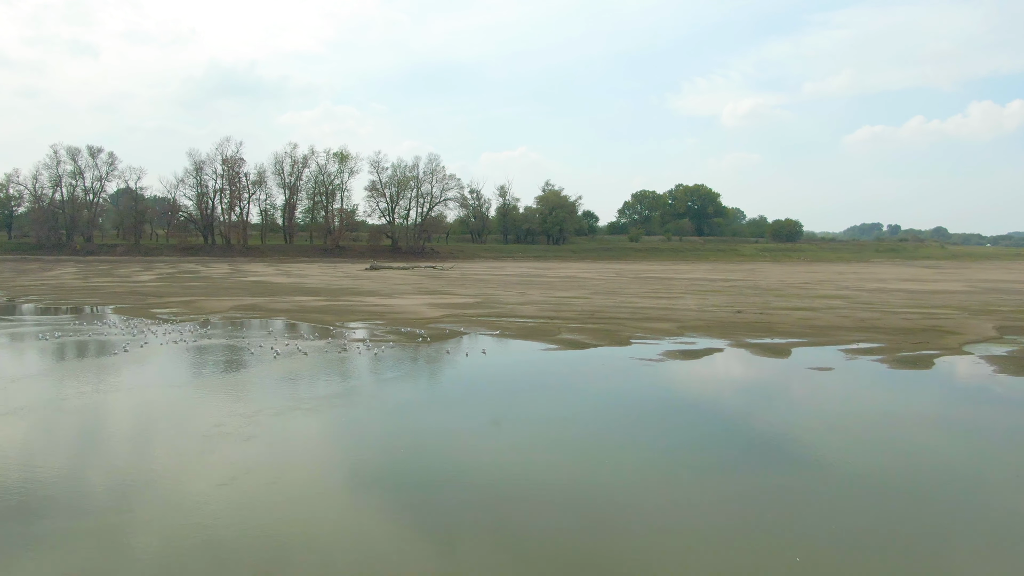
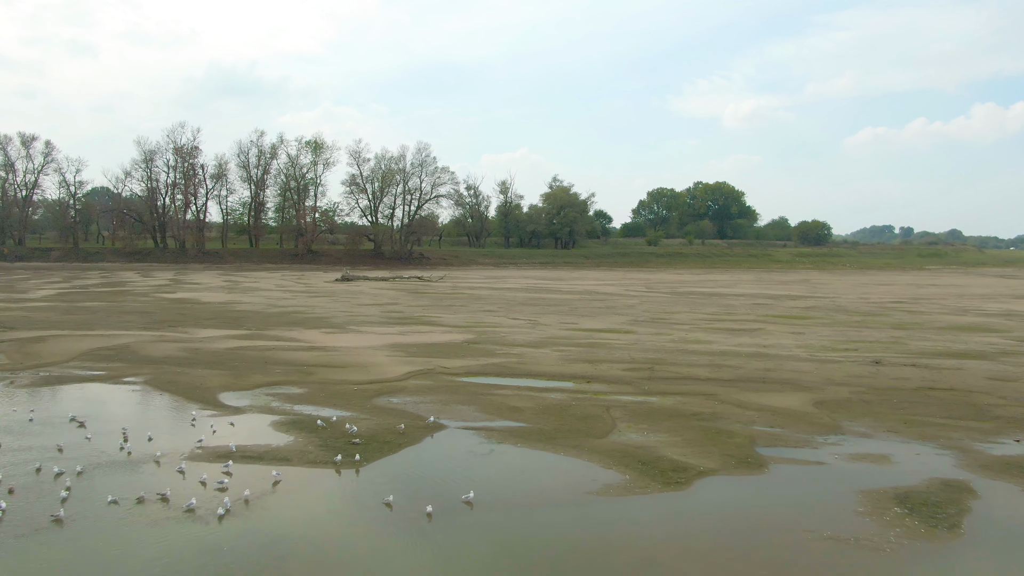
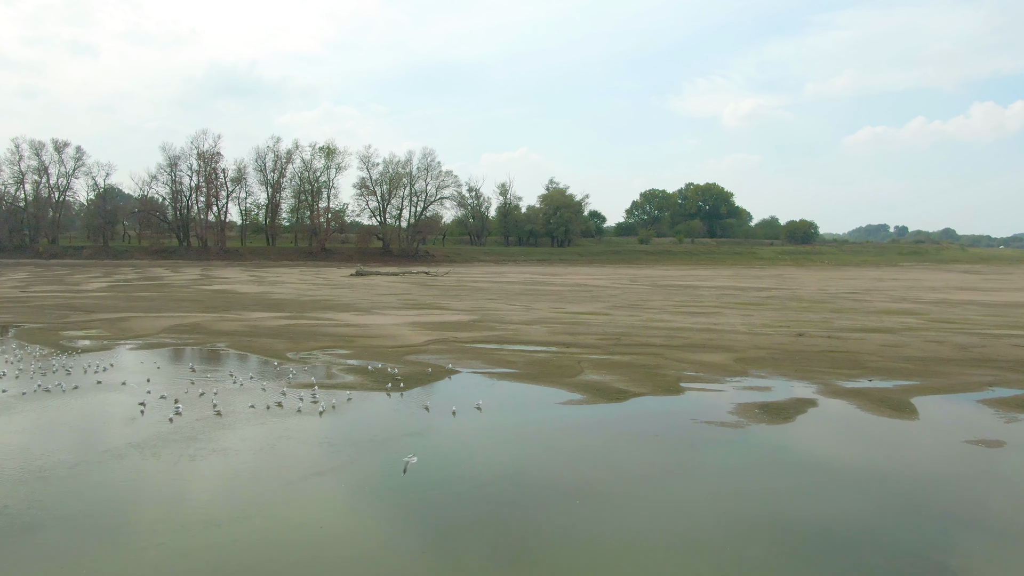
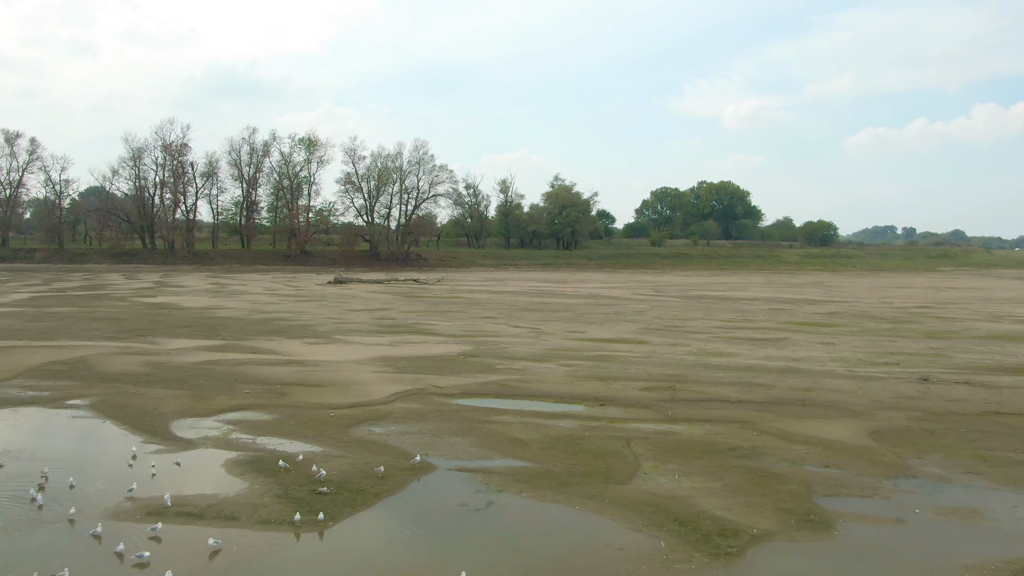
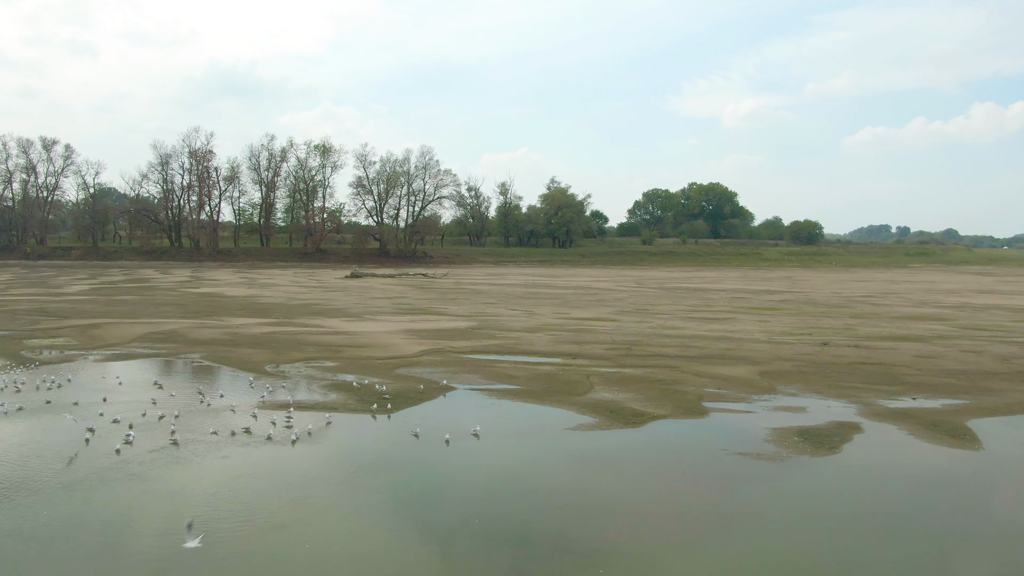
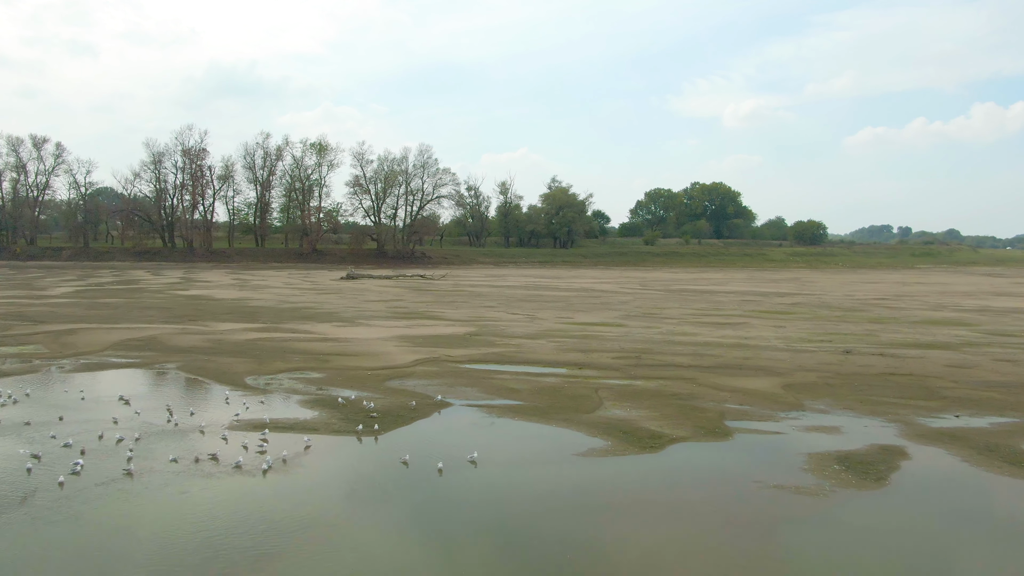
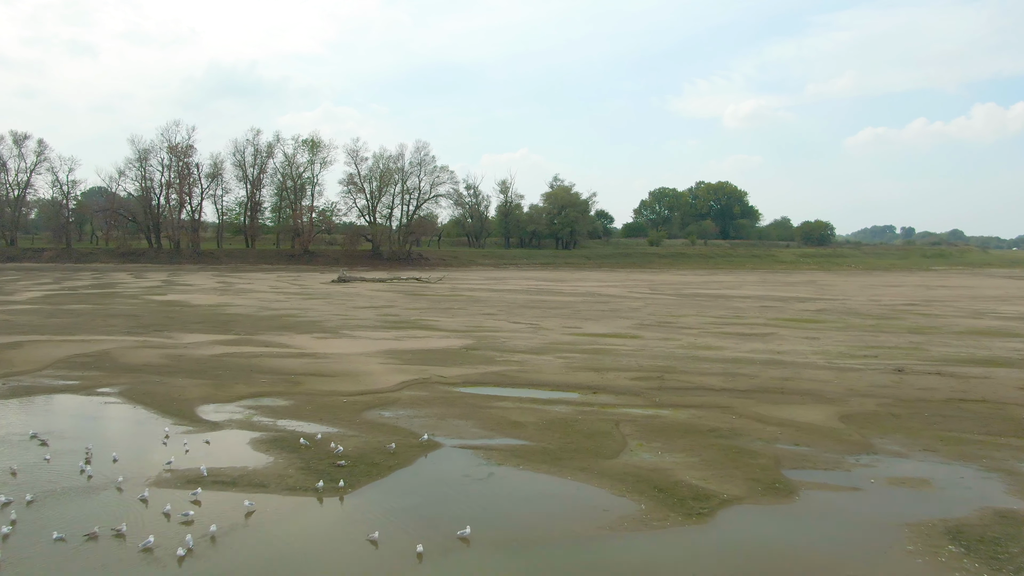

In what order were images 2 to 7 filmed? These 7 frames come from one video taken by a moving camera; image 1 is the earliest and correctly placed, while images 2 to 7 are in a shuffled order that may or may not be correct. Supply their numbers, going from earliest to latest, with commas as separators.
3, 5, 6, 2, 7, 4
